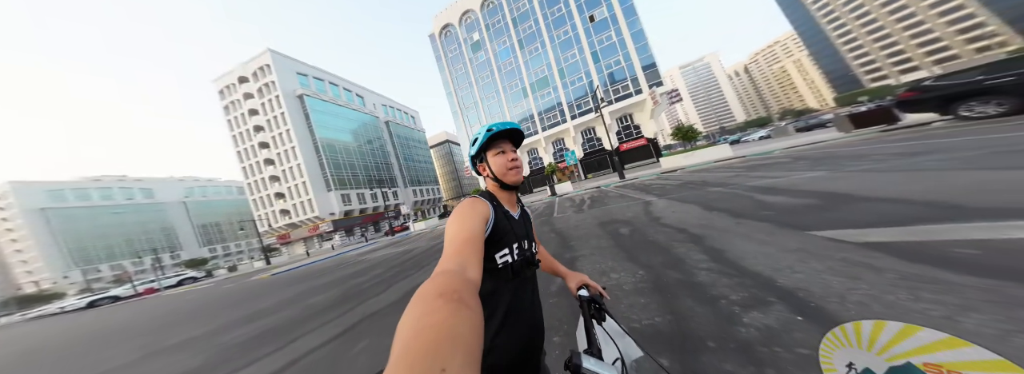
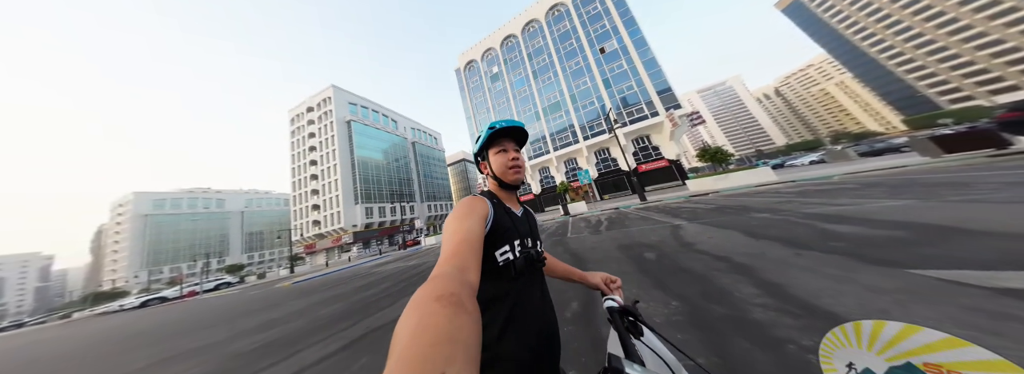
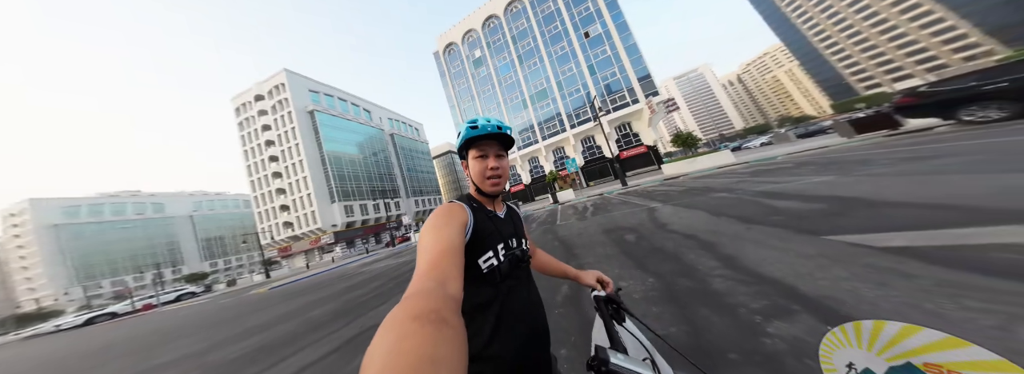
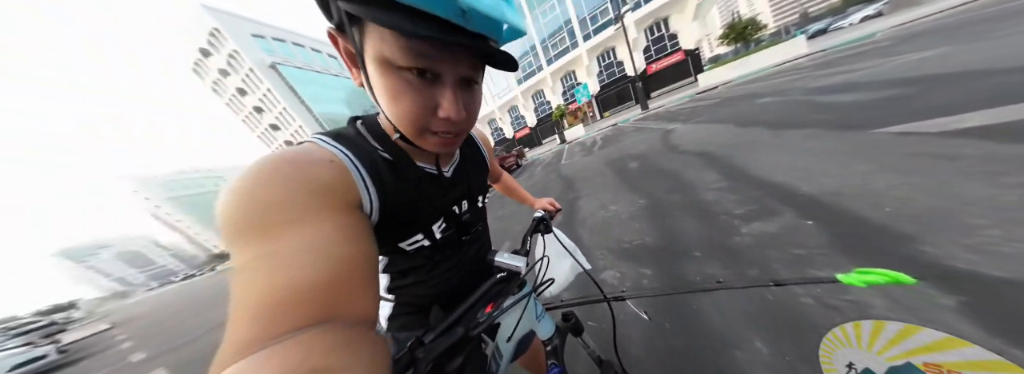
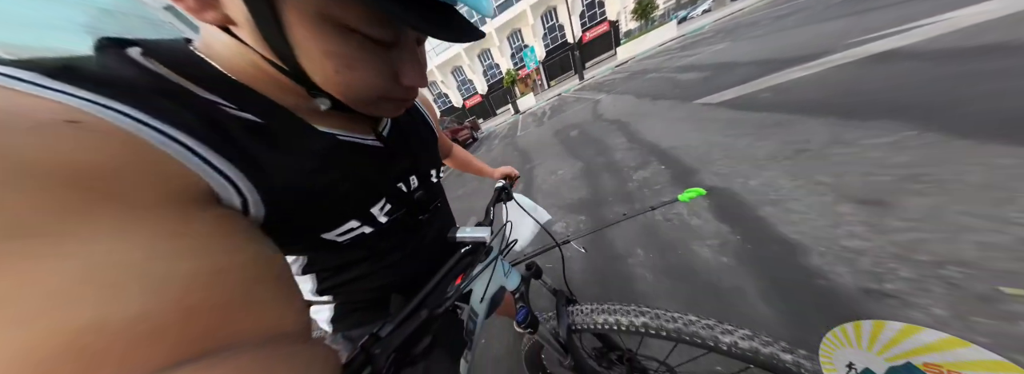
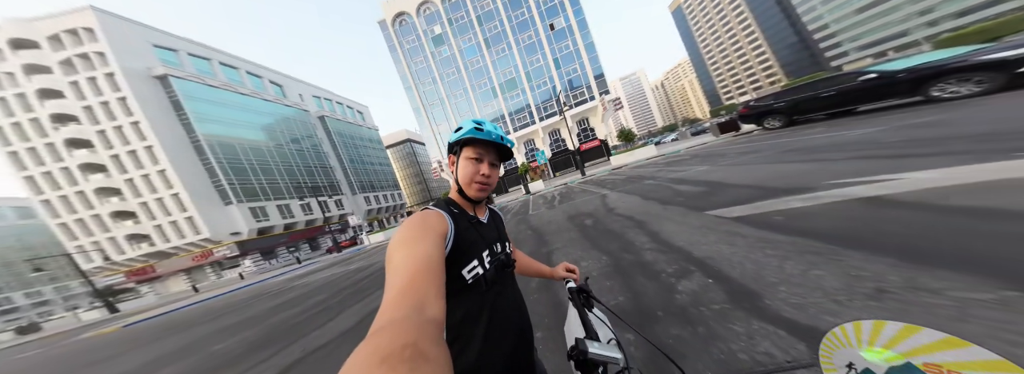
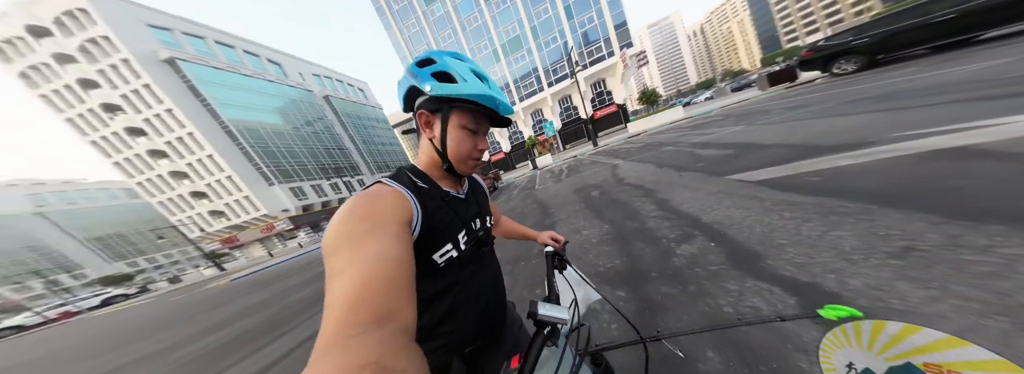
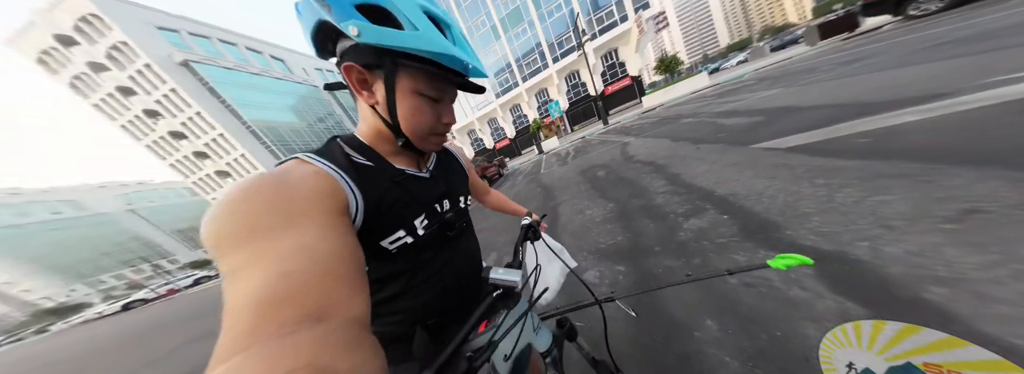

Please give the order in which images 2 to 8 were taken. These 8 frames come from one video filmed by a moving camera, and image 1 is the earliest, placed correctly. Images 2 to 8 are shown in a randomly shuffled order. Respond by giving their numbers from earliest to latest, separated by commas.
2, 3, 6, 7, 8, 5, 4
